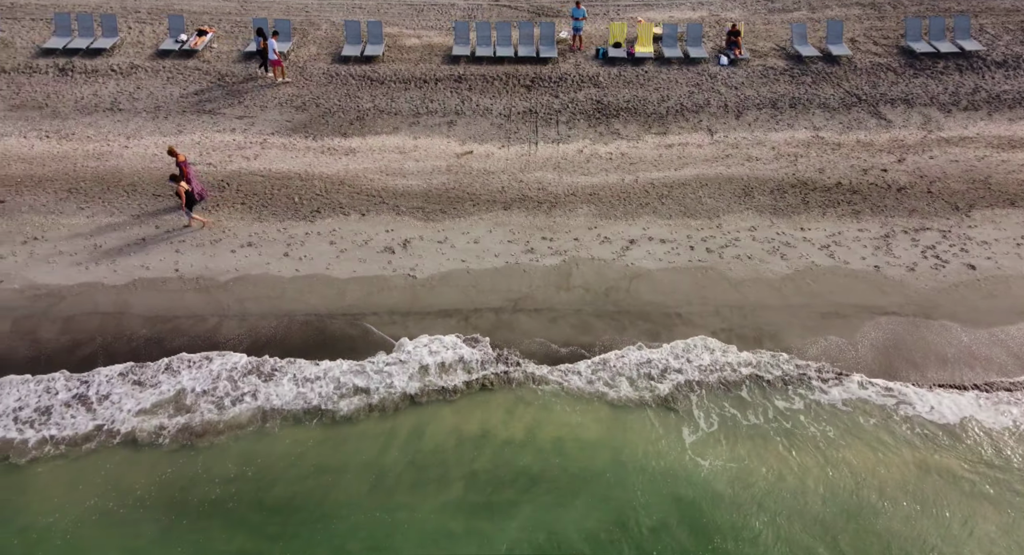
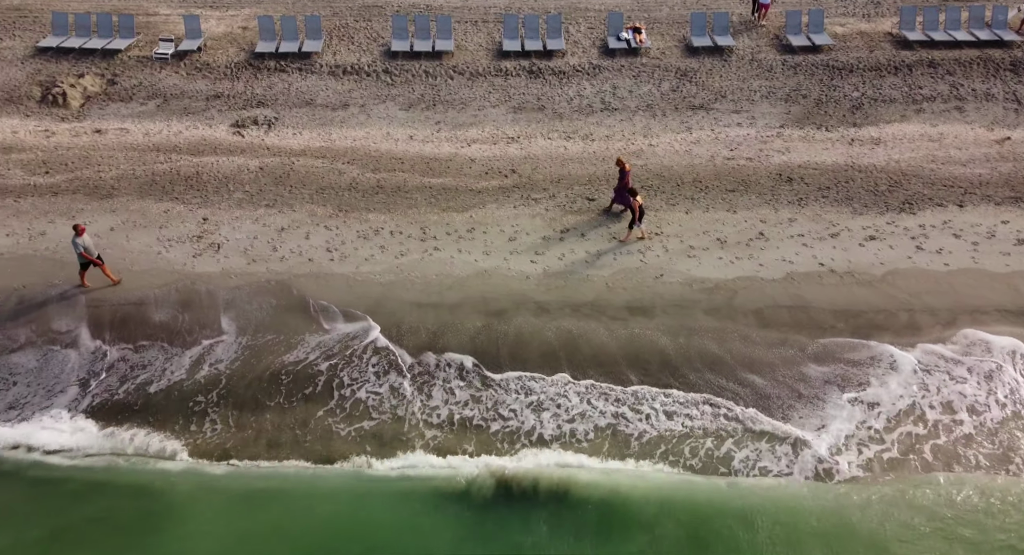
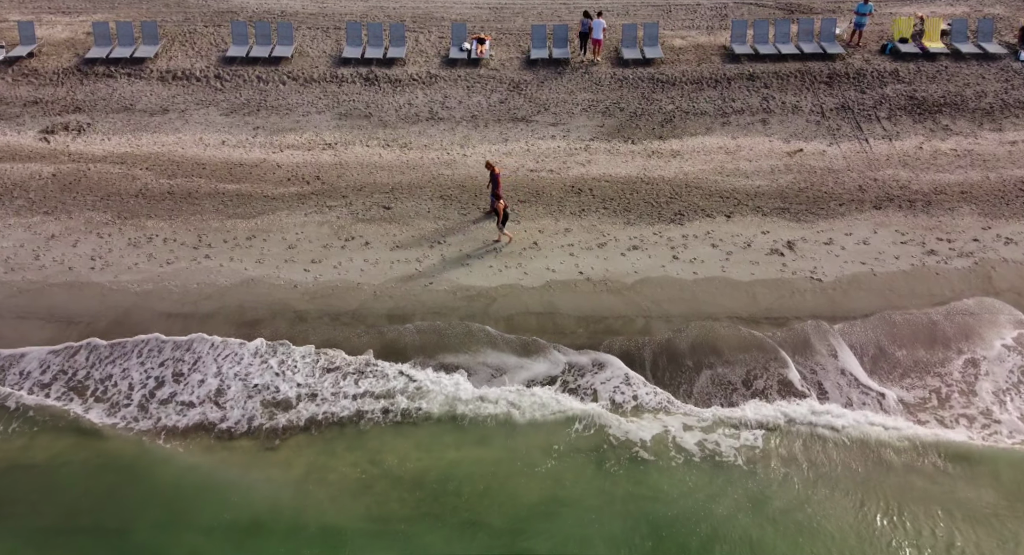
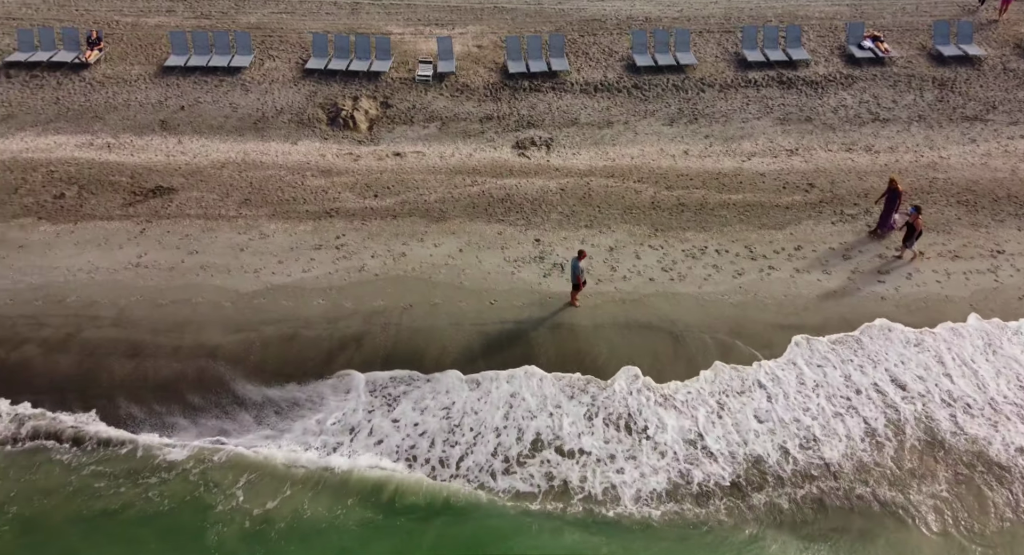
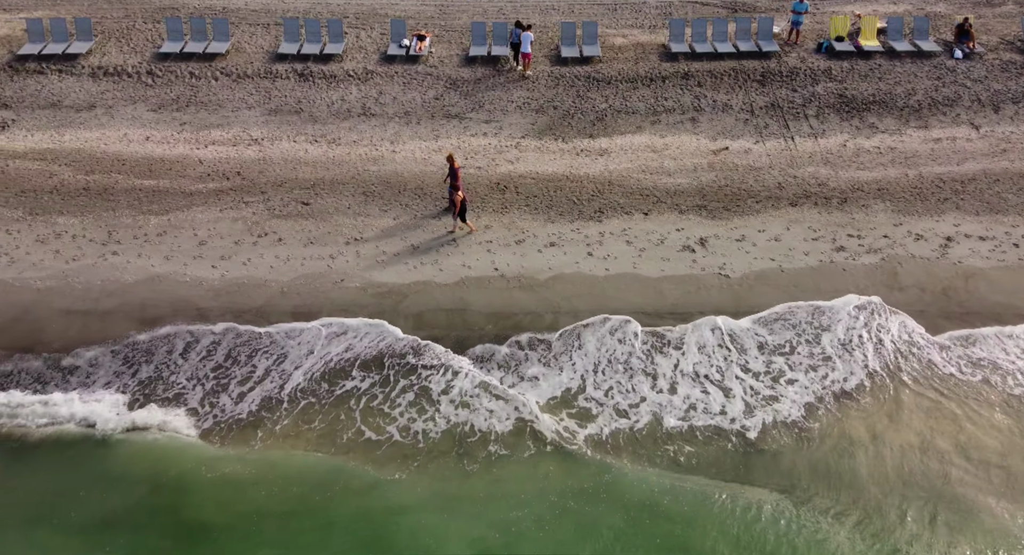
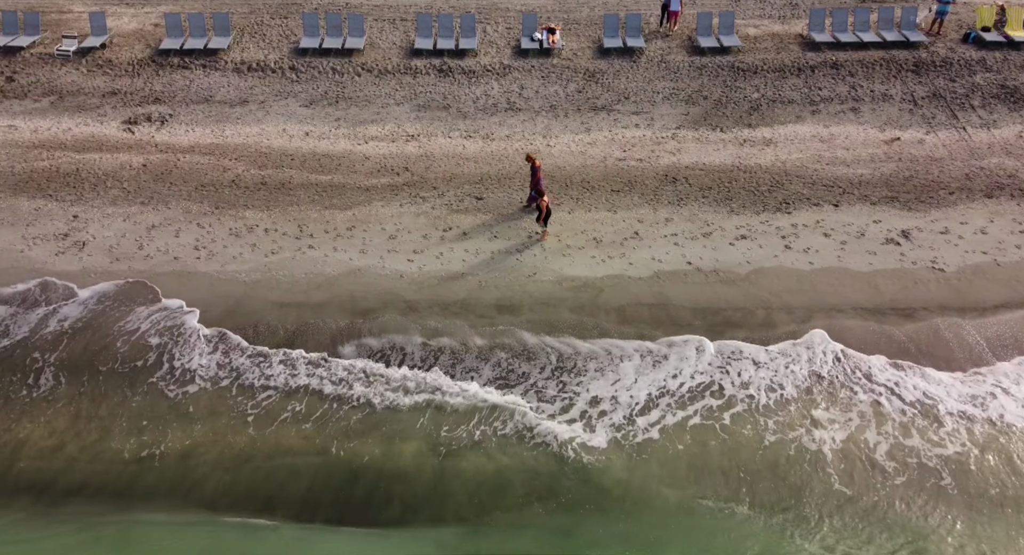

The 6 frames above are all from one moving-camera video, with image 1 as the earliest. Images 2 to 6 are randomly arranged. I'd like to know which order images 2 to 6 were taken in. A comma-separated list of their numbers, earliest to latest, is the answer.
5, 3, 6, 2, 4
